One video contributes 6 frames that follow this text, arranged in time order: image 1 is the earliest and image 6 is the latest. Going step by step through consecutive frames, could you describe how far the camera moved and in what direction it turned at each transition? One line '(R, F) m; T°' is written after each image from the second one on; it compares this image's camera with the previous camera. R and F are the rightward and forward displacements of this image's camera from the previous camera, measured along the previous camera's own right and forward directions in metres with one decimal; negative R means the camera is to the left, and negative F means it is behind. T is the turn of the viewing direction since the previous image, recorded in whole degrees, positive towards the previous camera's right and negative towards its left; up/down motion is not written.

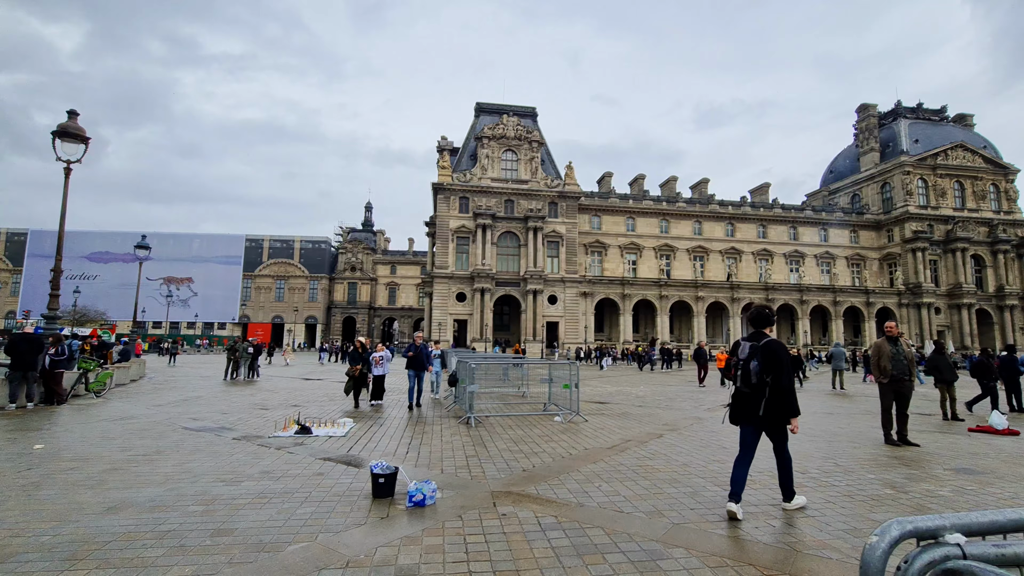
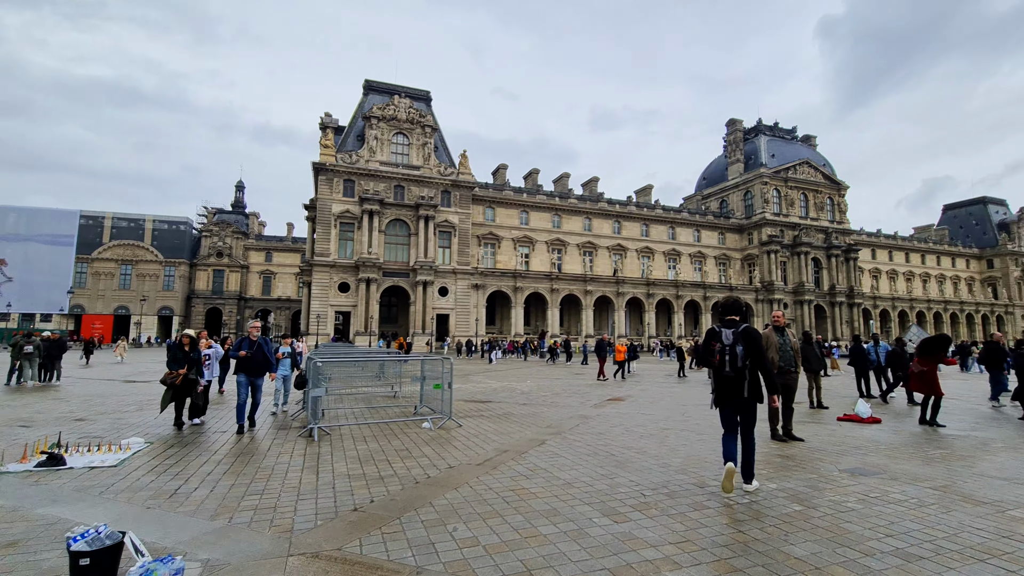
(+0.5, +1.4) m; +12°
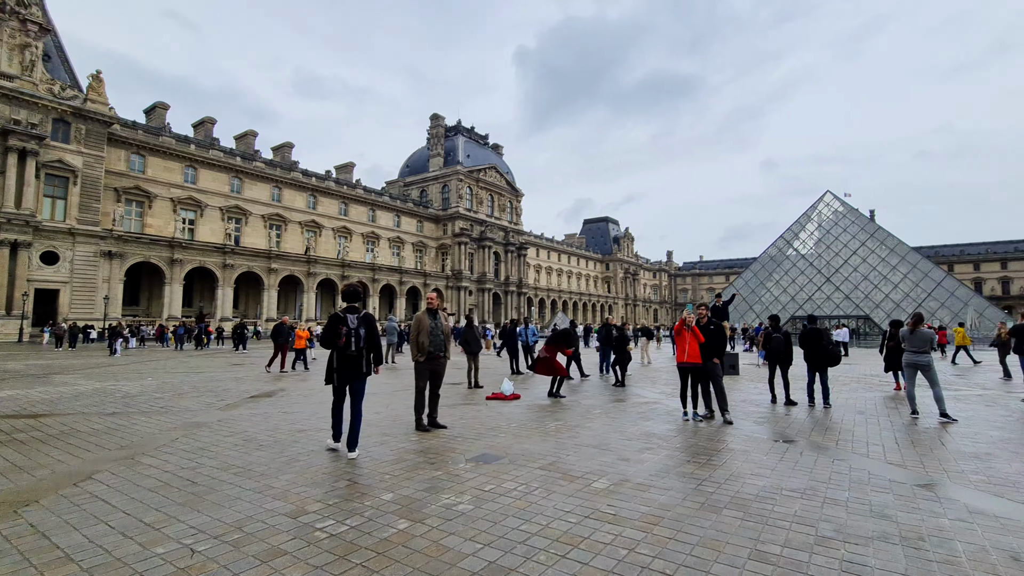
(+1.1, +1.0) m; +33°
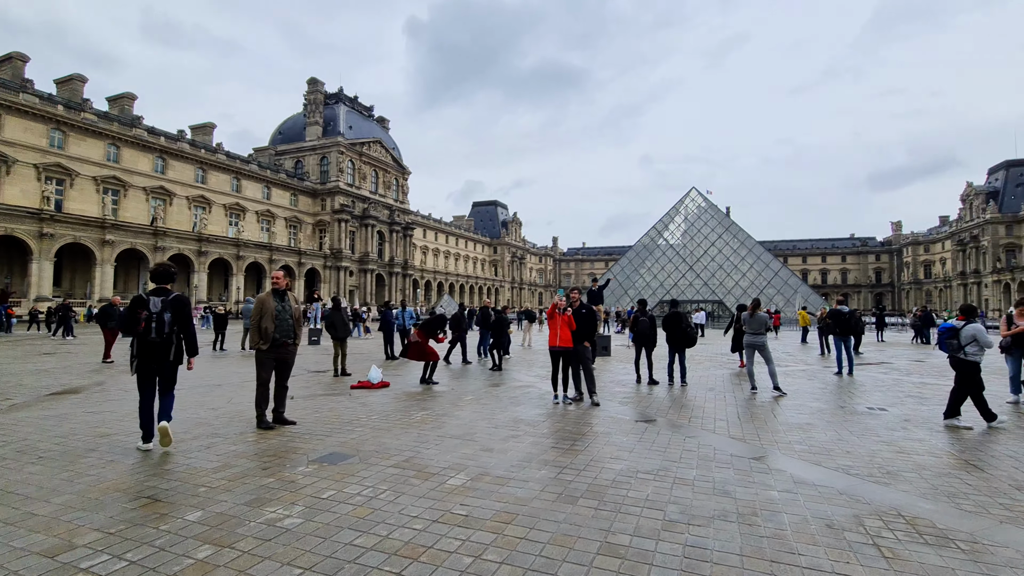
(+0.3, +0.4) m; +13°
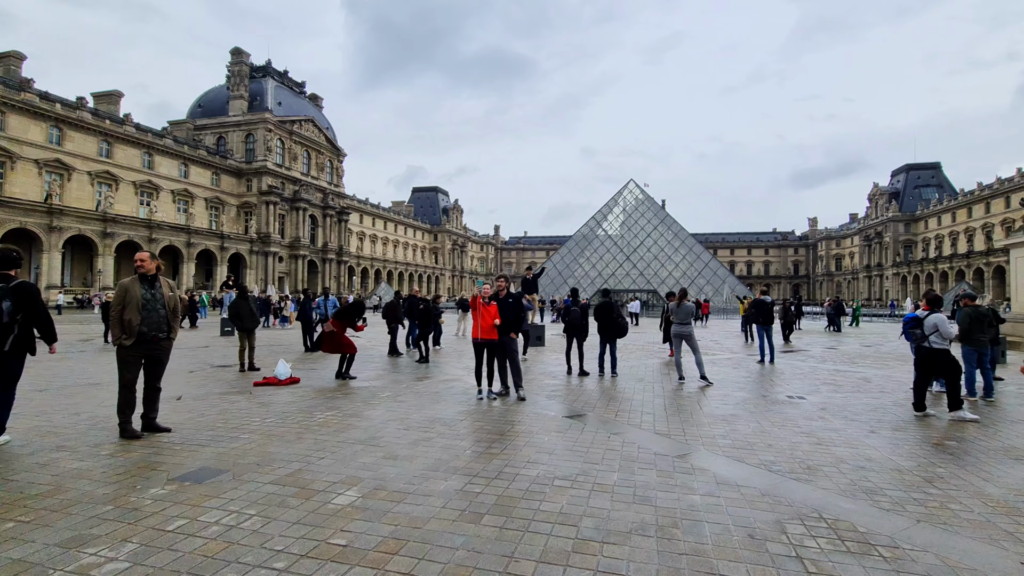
(+0.3, +0.5) m; +7°
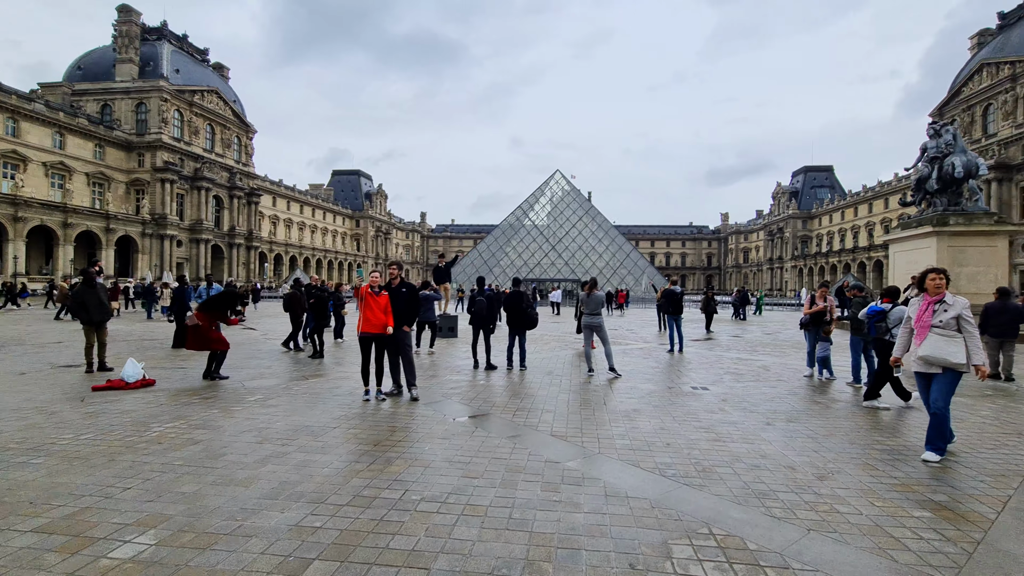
(+0.5, +0.6) m; +8°
